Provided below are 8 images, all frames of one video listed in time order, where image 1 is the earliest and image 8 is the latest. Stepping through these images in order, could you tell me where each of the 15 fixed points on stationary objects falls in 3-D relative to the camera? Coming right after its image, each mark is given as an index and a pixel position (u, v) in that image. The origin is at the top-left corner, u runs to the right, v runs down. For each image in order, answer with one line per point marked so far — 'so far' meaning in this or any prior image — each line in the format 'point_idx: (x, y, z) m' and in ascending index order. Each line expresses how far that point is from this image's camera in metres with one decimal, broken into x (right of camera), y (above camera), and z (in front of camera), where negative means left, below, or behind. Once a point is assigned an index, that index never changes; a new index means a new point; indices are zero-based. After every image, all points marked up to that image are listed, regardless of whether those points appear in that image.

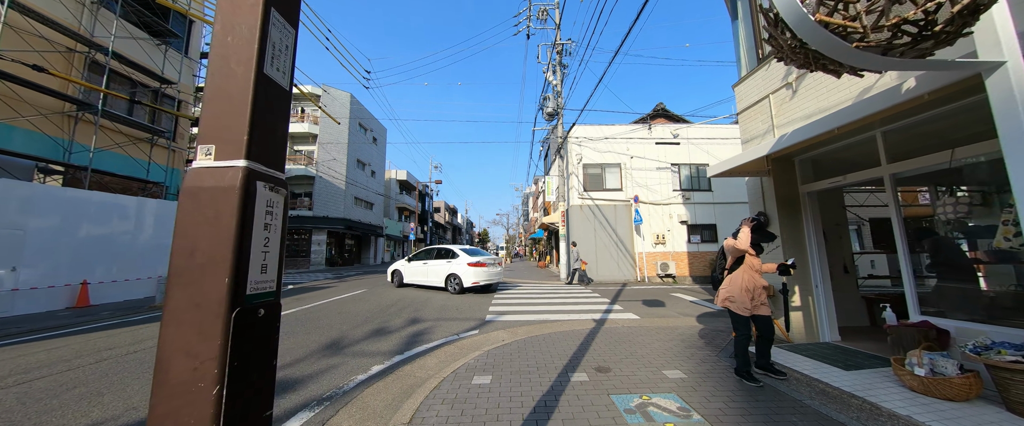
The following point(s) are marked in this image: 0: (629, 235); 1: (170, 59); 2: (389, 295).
0: (+5.1, -1.0, +13.5) m
1: (-12.6, +5.6, +11.5) m
2: (-3.8, -2.5, +9.7) m
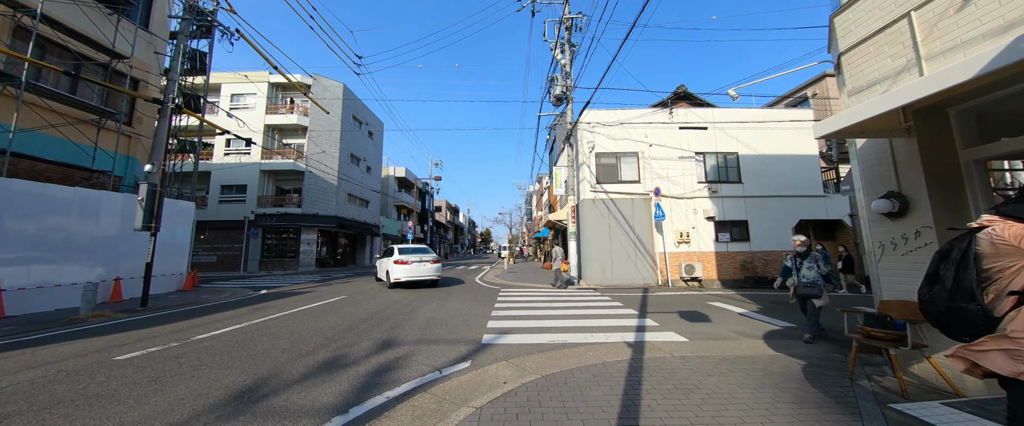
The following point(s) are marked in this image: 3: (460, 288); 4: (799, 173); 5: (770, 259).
0: (+5.2, -0.8, +11.9) m
1: (-12.5, +5.8, +10.0) m
2: (-3.7, -2.3, +8.2) m
3: (-1.8, -2.6, +10.8) m
4: (+11.5, +1.6, +12.5) m
5: (+9.8, -1.7, +11.9) m
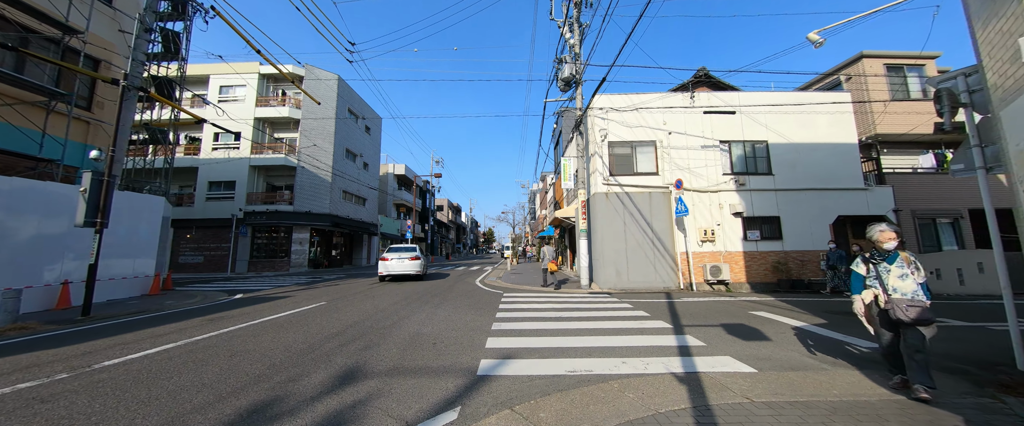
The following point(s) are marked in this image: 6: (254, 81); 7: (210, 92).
0: (+5.4, -0.6, +10.7) m
1: (-12.4, +6.0, +8.9) m
2: (-3.6, -2.2, +7.0) m
3: (-1.7, -2.4, +9.7) m
4: (+11.6, +1.8, +11.2) m
5: (+10.0, -1.6, +10.6) m
6: (-16.4, +8.4, +19.9) m
7: (-19.2, +7.6, +19.9) m
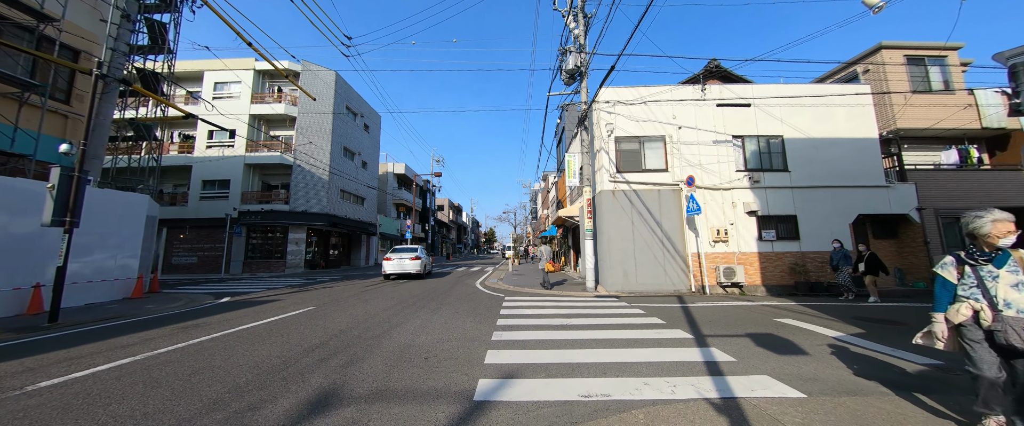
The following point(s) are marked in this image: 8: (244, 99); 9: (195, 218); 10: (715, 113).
0: (+5.4, -0.6, +10.1) m
1: (-12.3, +6.0, +8.4) m
2: (-3.6, -2.1, +6.5) m
3: (-1.6, -2.4, +9.1) m
4: (+11.6, +1.8, +10.6) m
5: (+10.0, -1.5, +10.1) m
6: (-16.3, +8.4, +19.4) m
7: (-19.1, +7.7, +19.4) m
8: (-16.5, +7.0, +19.3) m
9: (-18.6, -0.3, +18.4) m
10: (+7.0, +3.4, +10.8) m
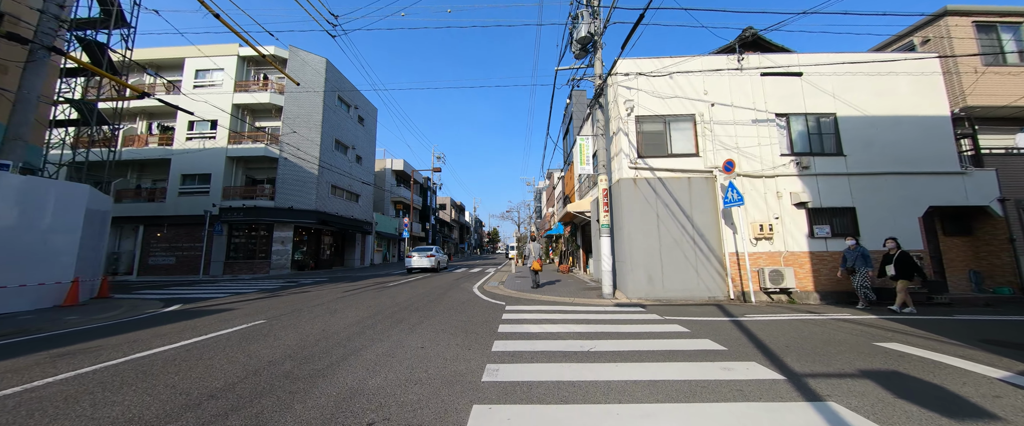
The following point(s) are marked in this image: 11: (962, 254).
0: (+5.5, -0.4, +8.5) m
1: (-12.3, +6.2, +7.0) m
2: (-3.6, -1.9, +4.9) m
3: (-1.6, -2.2, +7.6) m
4: (+11.7, +2.0, +8.9) m
5: (+10.1, -1.3, +8.4) m
6: (-16.2, +8.6, +18.1) m
7: (-18.9, +7.8, +18.1) m
8: (-16.4, +7.2, +17.9) m
9: (-18.4, -0.1, +17.0) m
10: (+7.0, +3.7, +9.1) m
11: (+13.0, -1.2, +9.1) m
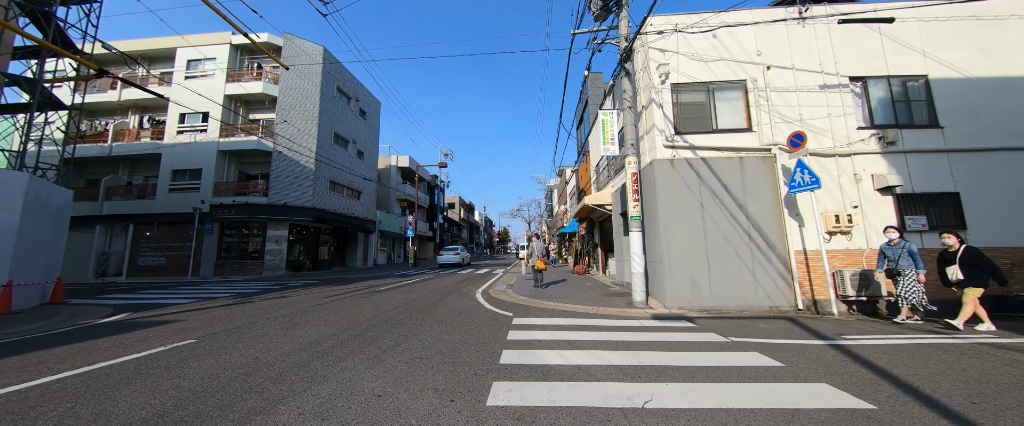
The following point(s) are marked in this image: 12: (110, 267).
0: (+5.7, -0.1, +6.7) m
1: (-12.2, +6.3, +5.9) m
2: (-3.5, -1.7, +3.5) m
3: (-1.4, -1.9, +6.1) m
4: (+11.9, +2.3, +7.0) m
5: (+10.3, -1.0, +6.5) m
6: (-15.7, +8.7, +17.1) m
7: (-18.5, +7.9, +17.2) m
8: (-15.9, +7.3, +16.9) m
9: (-17.9, 0.0, +16.1) m
10: (+7.2, +3.9, +7.3) m
11: (+13.2, -0.9, +7.1) m
12: (-20.3, -2.7, +15.9) m
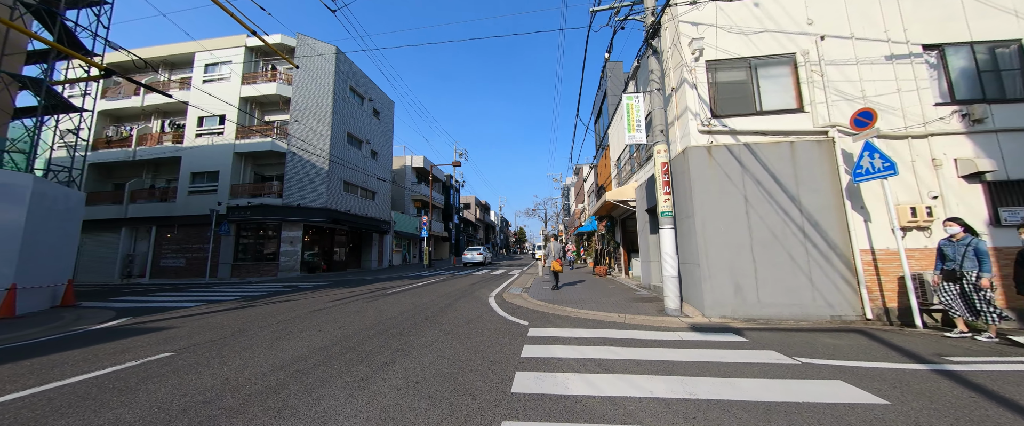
0: (+5.9, 0.0, +5.8) m
1: (-12.0, +6.3, +5.8) m
2: (-3.3, -1.7, +3.0) m
3: (-1.1, -1.9, +5.5) m
4: (+12.2, +2.5, +5.7) m
5: (+10.6, -0.8, +5.3) m
6: (-15.0, +8.6, +17.2) m
7: (-17.7, +7.8, +17.4) m
8: (-15.1, +7.3, +17.0) m
9: (-17.1, -0.1, +16.3) m
10: (+7.5, +4.1, +6.3) m
11: (+13.5, -0.7, +5.7) m
12: (-19.5, -2.9, +16.2) m
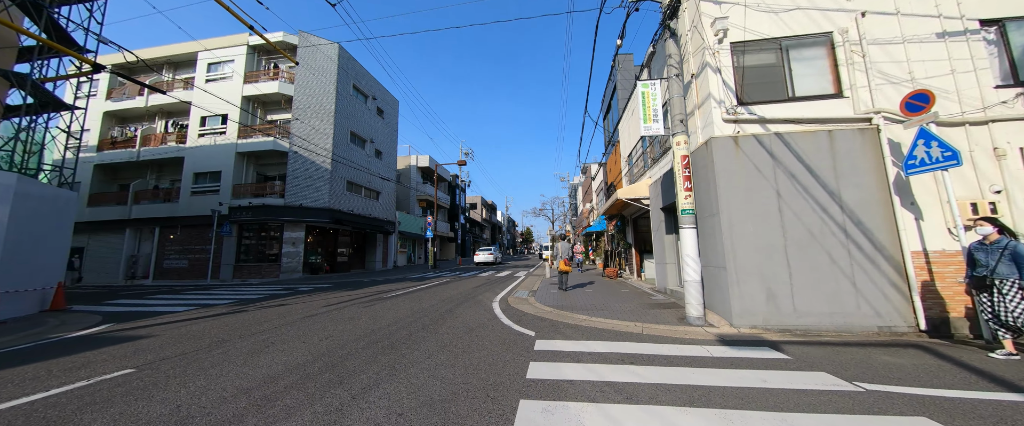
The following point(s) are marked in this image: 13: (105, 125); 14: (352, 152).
0: (+6.0, +0.1, +5.1) m
1: (-11.9, +6.3, +5.6) m
2: (-3.3, -1.6, +2.5) m
3: (-1.1, -1.9, +5.0) m
4: (+12.2, +2.6, +4.9) m
5: (+10.6, -0.8, +4.5) m
6: (-14.7, +8.6, +17.0) m
7: (-17.4, +7.8, +17.3) m
8: (-14.8, +7.2, +16.8) m
9: (-16.8, -0.1, +16.2) m
10: (+7.6, +4.1, +5.6) m
11: (+13.6, -0.6, +4.9) m
12: (-19.2, -2.9, +16.1) m
13: (-23.4, +5.0, +18.0) m
14: (-9.9, +3.7, +19.4) m
